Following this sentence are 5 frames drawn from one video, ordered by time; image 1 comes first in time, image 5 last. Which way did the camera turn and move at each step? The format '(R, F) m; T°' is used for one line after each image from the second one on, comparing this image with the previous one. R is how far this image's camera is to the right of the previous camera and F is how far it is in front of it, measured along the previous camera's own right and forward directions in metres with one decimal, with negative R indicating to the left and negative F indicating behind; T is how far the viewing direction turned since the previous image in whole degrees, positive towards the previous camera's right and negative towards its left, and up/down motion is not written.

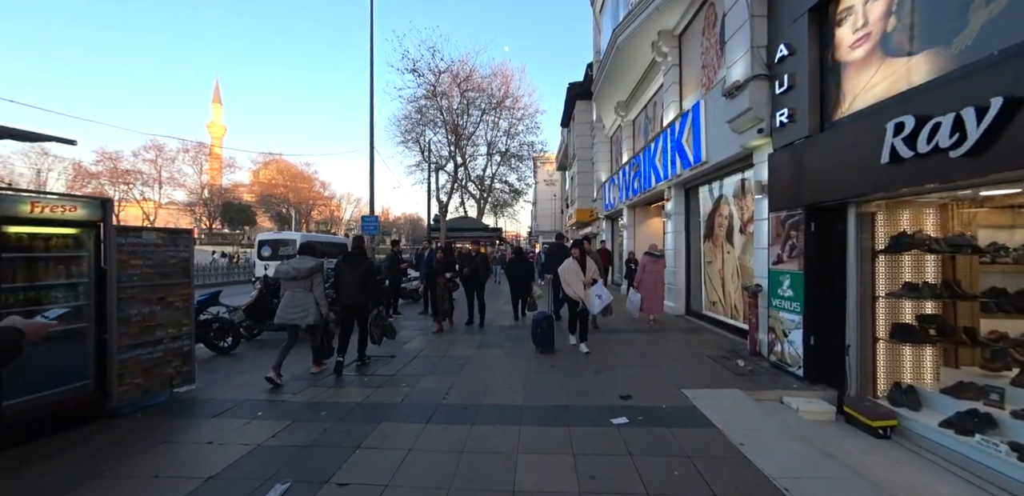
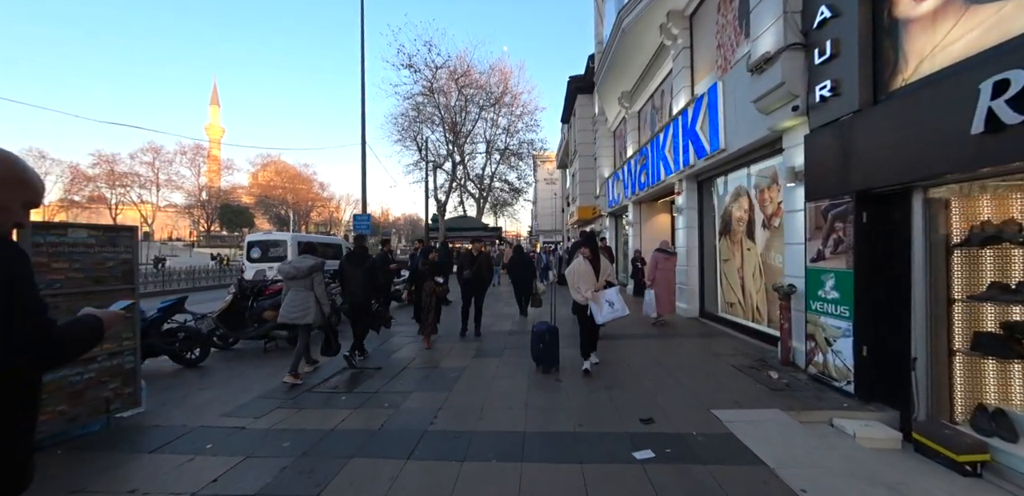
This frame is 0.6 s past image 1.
(0.0, +0.7) m; 0°
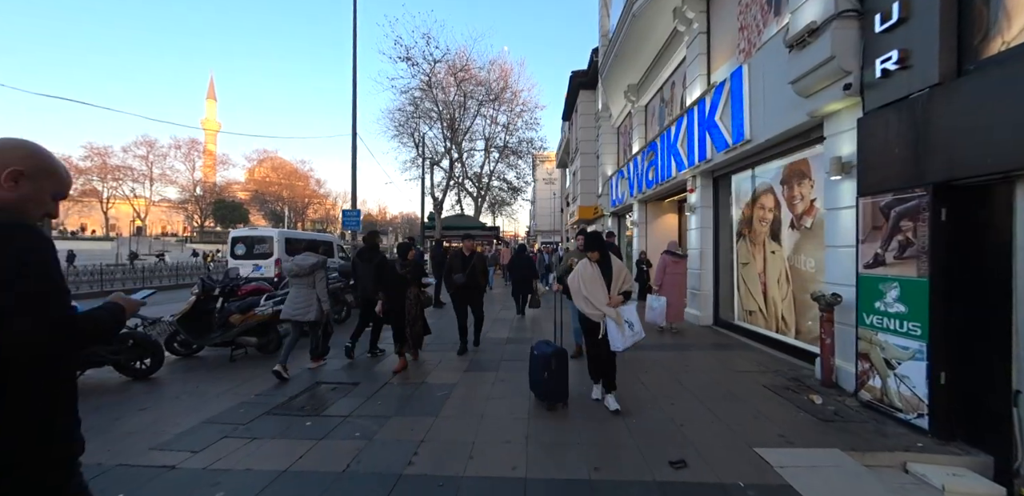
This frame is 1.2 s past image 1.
(0.0, +0.8) m; 0°
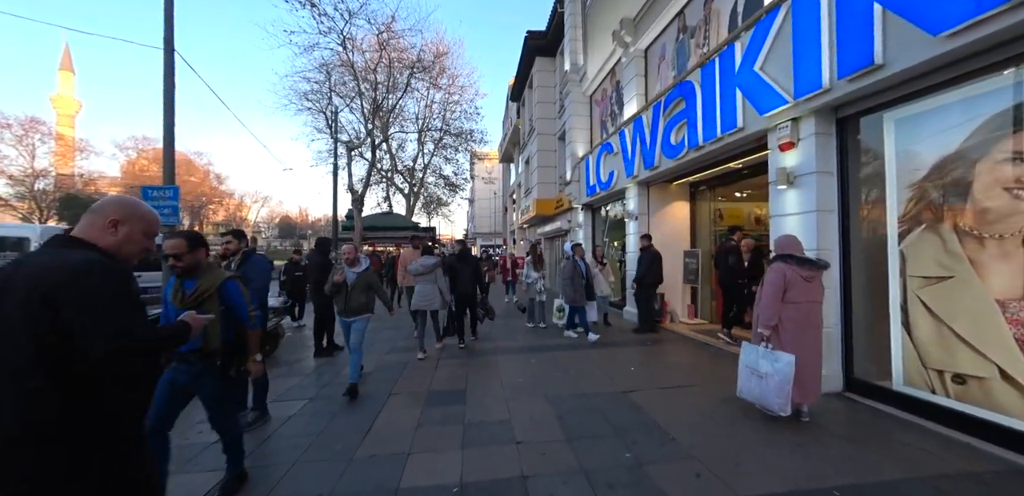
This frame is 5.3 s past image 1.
(-0.2, +4.9) m; +9°
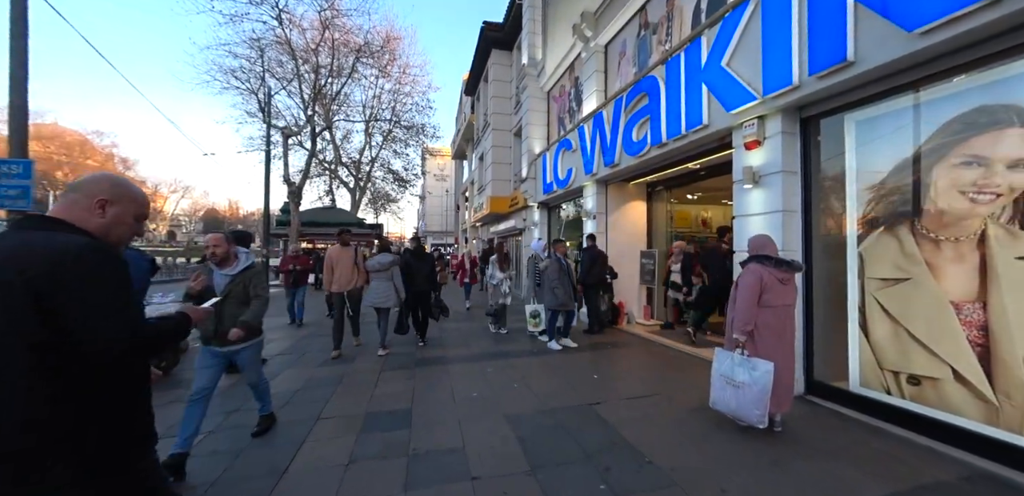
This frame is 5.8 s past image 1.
(-0.1, +0.6) m; +7°
